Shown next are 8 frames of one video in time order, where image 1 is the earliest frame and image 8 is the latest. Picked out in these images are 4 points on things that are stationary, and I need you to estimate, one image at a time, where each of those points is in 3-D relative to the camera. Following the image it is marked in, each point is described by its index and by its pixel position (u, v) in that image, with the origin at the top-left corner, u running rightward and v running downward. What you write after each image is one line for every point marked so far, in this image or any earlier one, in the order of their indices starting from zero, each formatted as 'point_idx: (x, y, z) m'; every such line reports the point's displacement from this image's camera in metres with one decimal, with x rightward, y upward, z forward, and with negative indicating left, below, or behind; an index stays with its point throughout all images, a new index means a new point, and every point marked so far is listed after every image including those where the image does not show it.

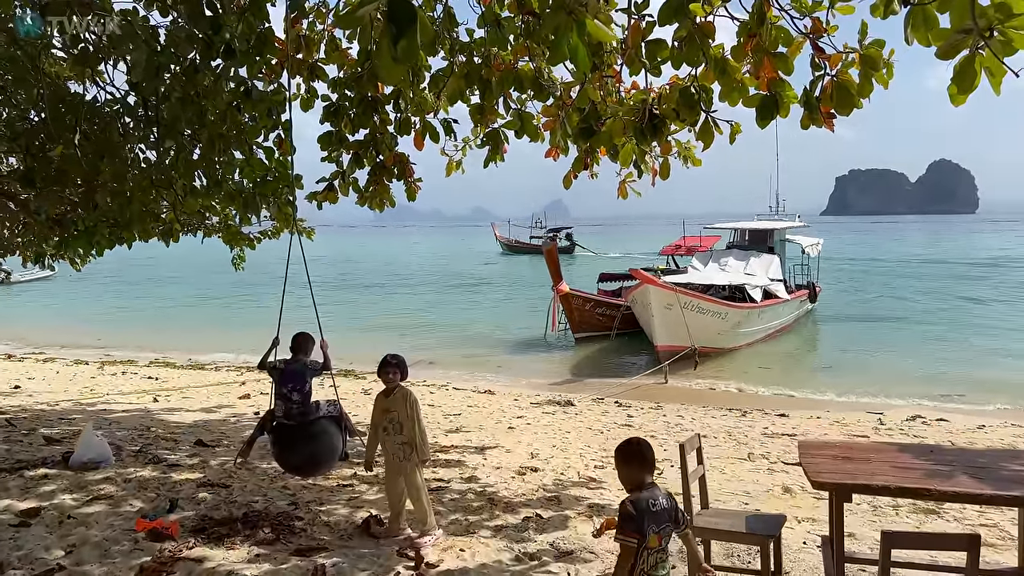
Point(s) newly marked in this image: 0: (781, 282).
0: (+6.1, +0.1, +17.5) m
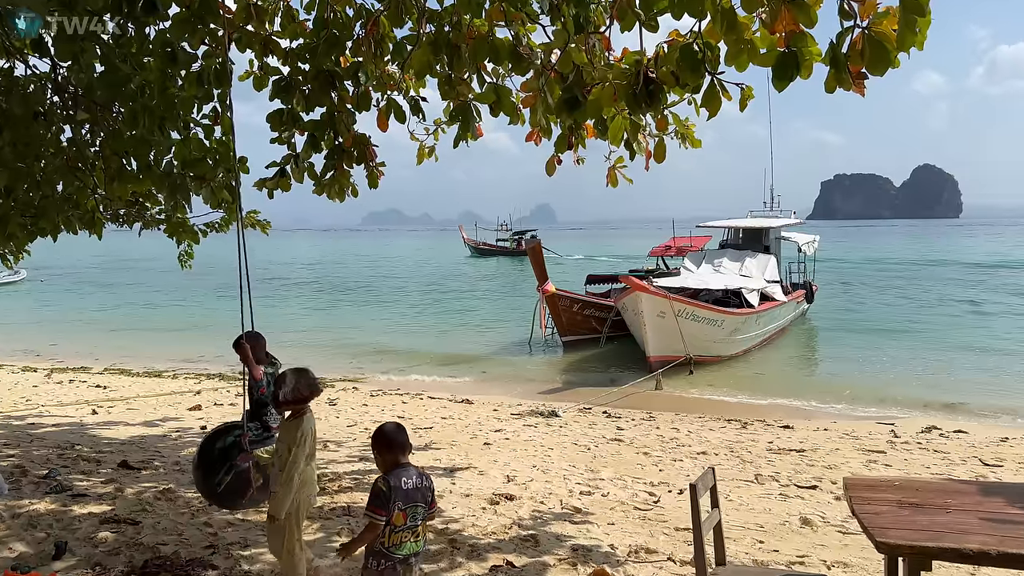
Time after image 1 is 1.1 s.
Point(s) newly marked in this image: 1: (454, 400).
0: (+5.7, +0.1, +16.6) m
1: (-0.8, -1.6, +11.0) m
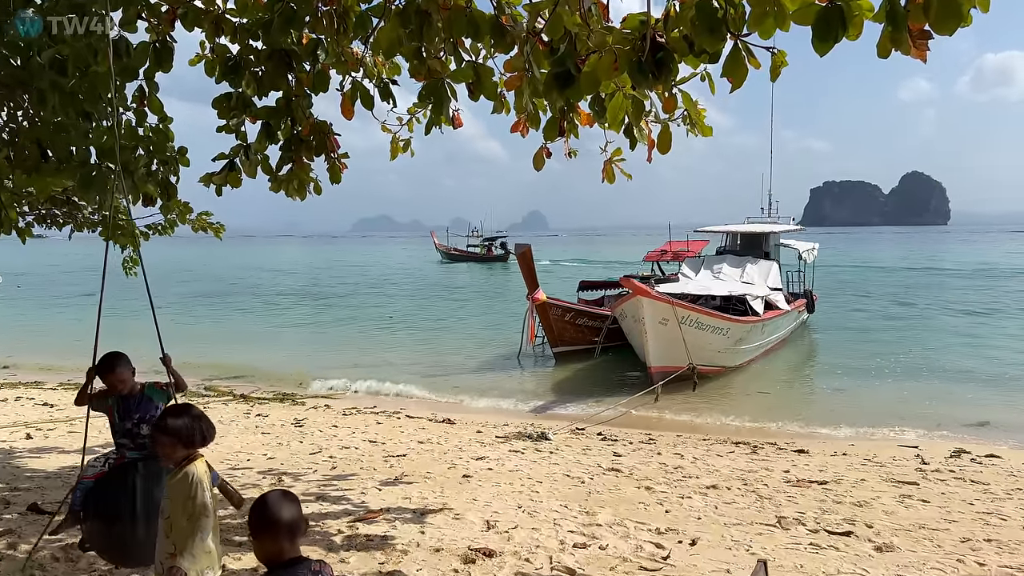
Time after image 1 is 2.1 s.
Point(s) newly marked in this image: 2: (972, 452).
0: (+5.5, -0.1, +15.8) m
1: (-1.0, -1.7, +10.0) m
2: (+5.2, -1.8, +8.7) m
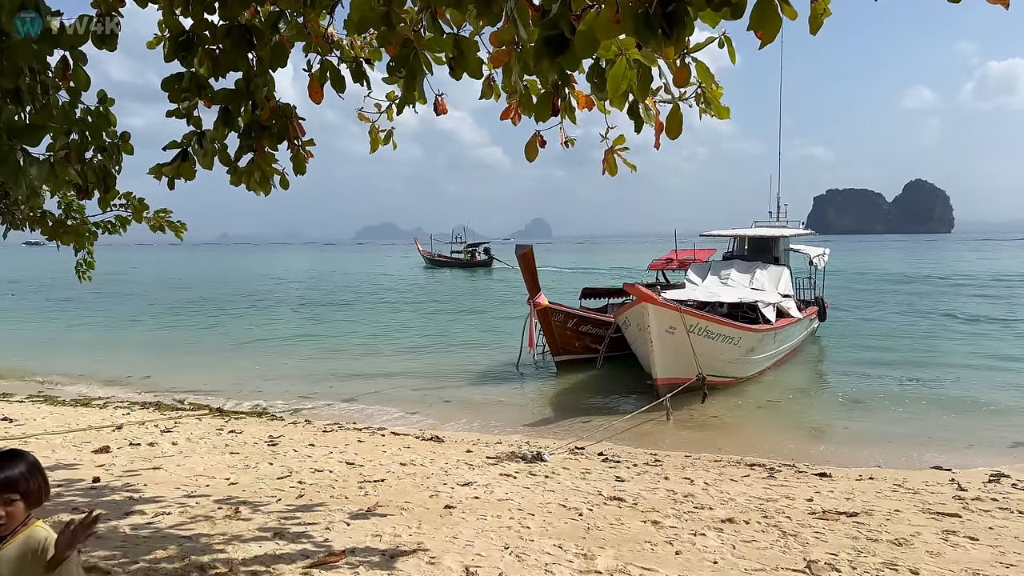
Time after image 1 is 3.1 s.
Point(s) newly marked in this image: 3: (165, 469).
0: (+5.4, -0.2, +15.0) m
1: (-1.1, -1.8, +9.2) m
2: (+5.1, -1.9, +7.9) m
3: (-3.4, -1.8, +7.5) m
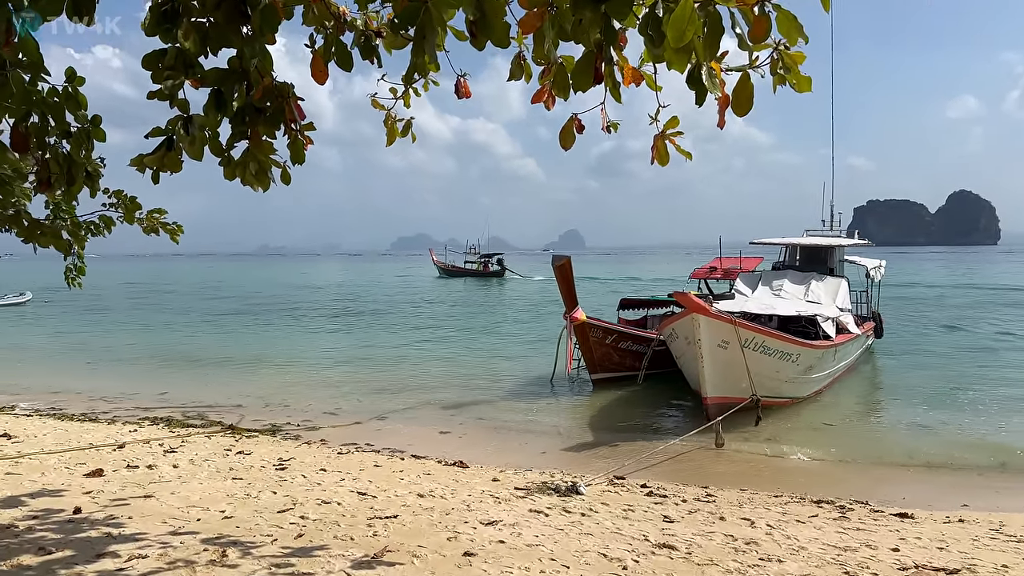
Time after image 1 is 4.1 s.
0: (+6.0, -0.4, +13.8) m
1: (-0.7, -1.9, +8.4) m
2: (+5.4, -2.0, +6.7) m
3: (-3.1, -1.8, +6.7) m
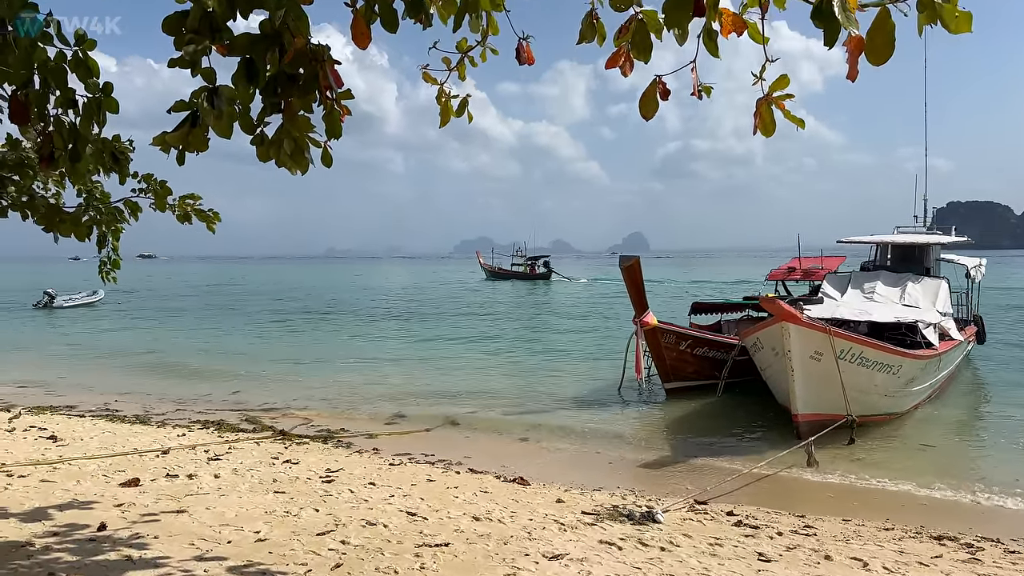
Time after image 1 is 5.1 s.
0: (+7.1, -0.5, +12.5) m
1: (-0.1, -1.9, +7.6) m
2: (+5.9, -2.0, +5.5) m
3: (-2.6, -1.8, +6.1) m
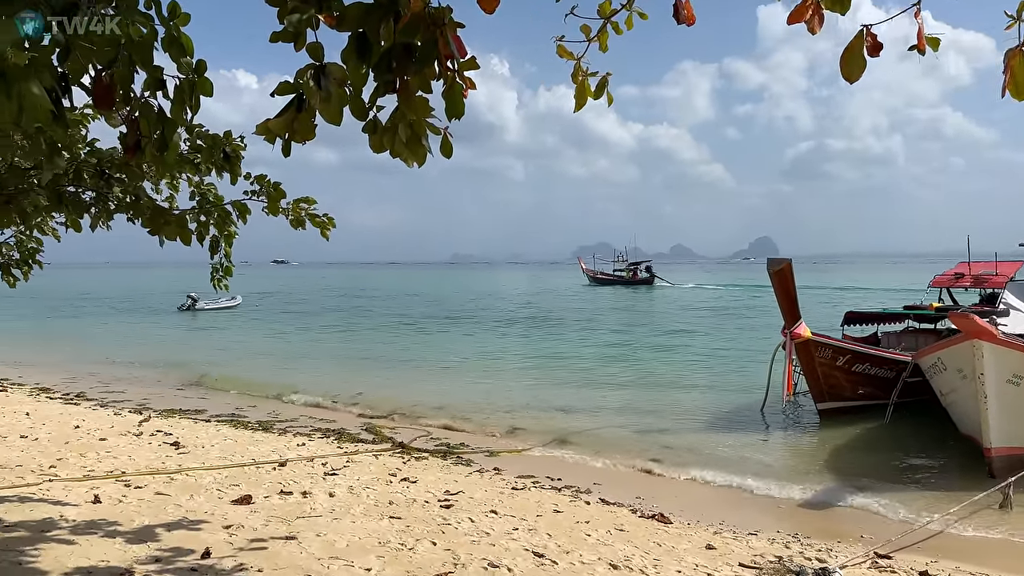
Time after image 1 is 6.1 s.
0: (+9.0, -0.6, +10.5) m
1: (+1.1, -2.0, +6.7) m
2: (+6.7, -2.1, +3.7) m
3: (-1.6, -1.9, +5.6) m
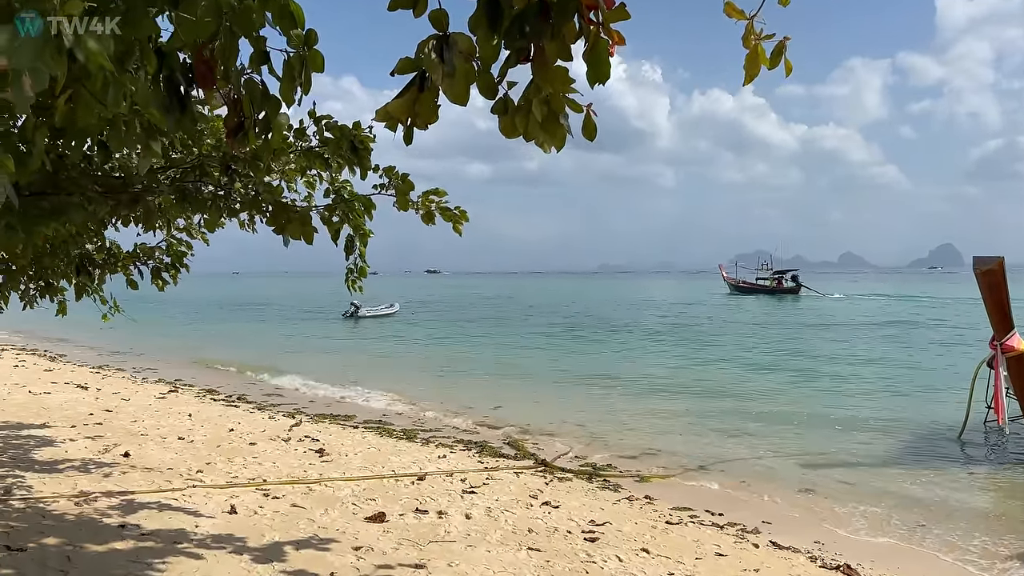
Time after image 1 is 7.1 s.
0: (+10.8, -0.7, +7.8) m
1: (+2.3, -2.0, +5.7) m
2: (+7.2, -2.2, +1.6) m
3: (-0.6, -1.9, +5.2) m
